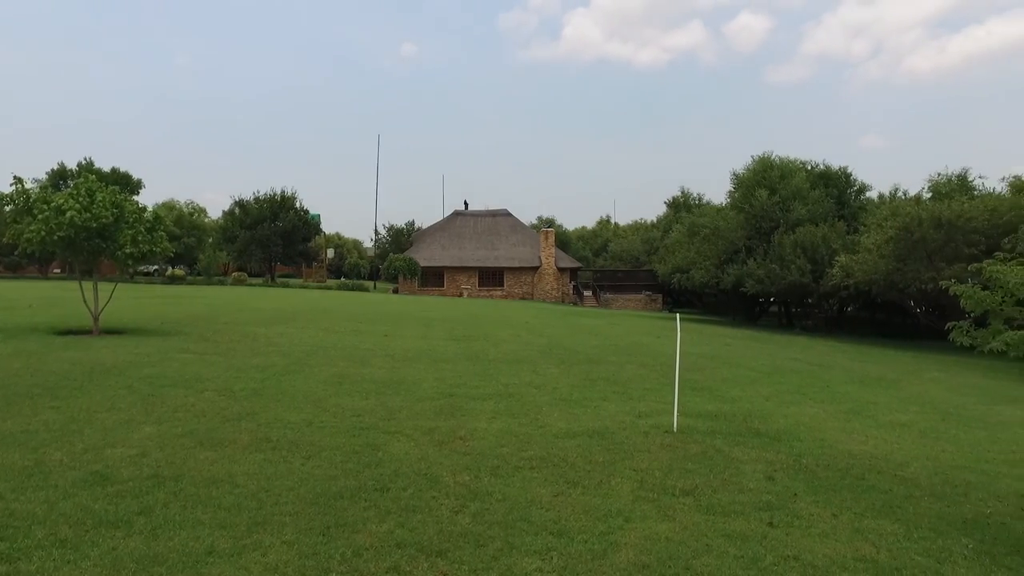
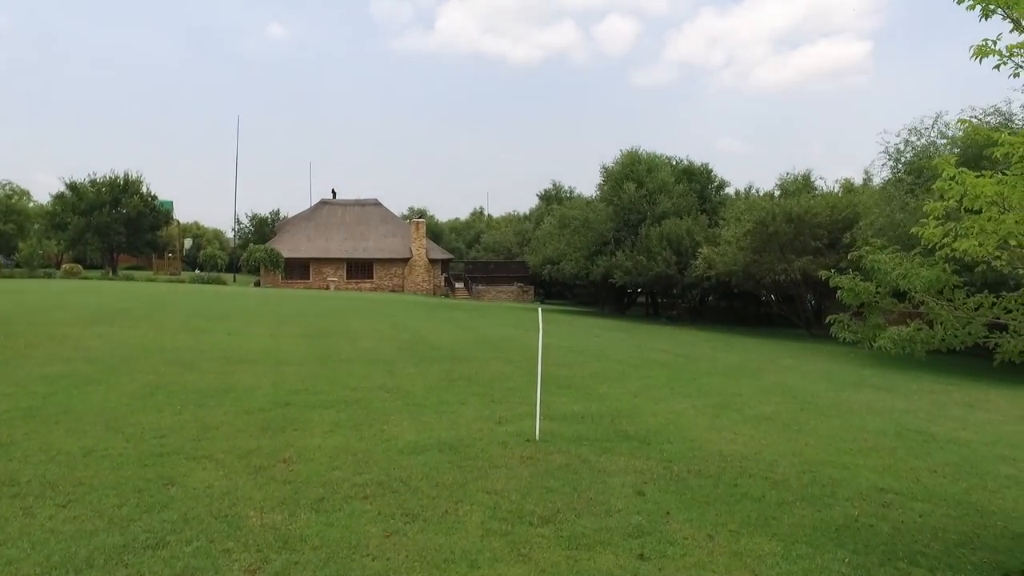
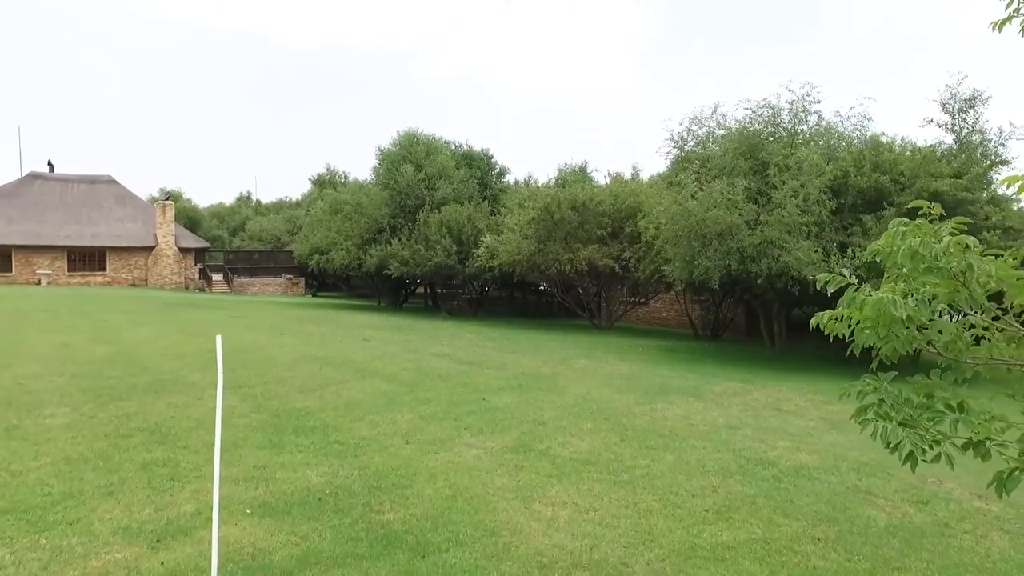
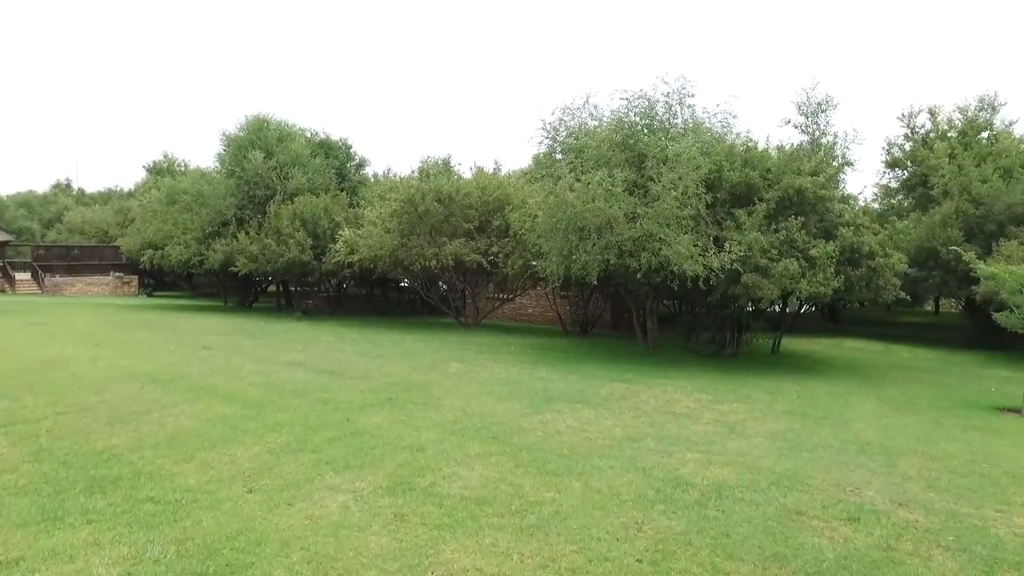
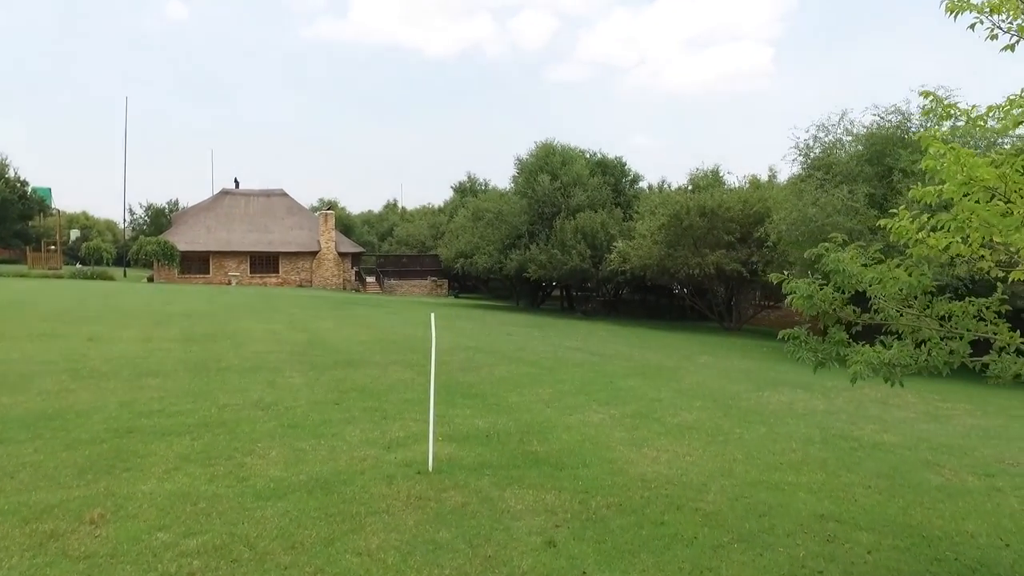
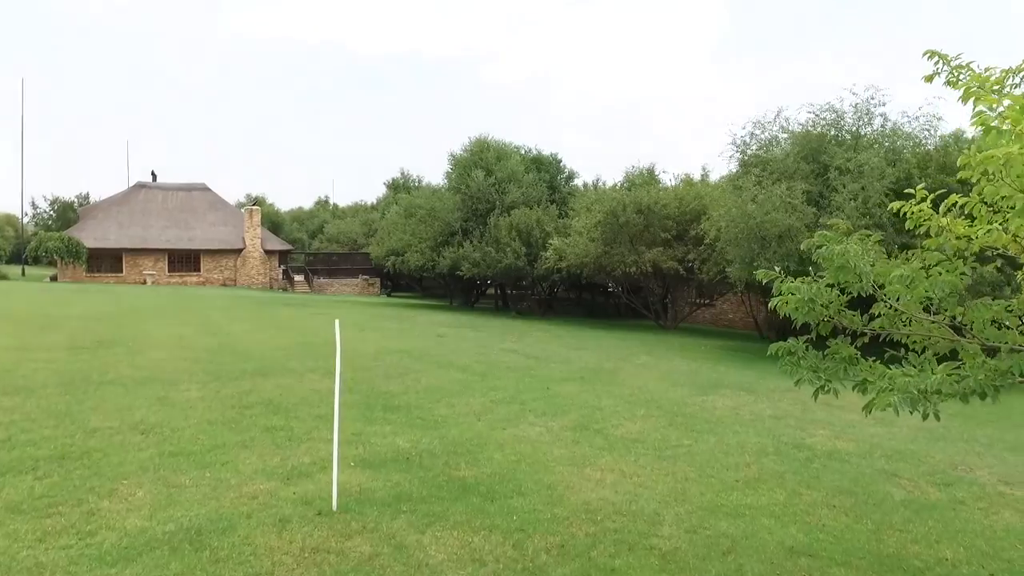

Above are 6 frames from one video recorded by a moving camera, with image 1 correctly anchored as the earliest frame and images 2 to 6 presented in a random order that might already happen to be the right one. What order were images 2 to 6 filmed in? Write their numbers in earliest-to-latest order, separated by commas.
2, 5, 6, 3, 4
